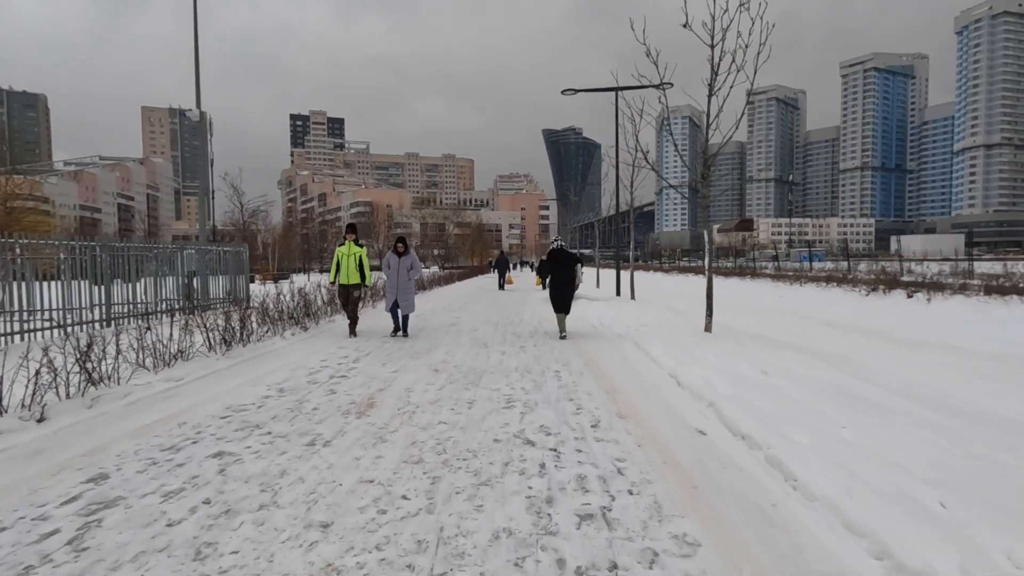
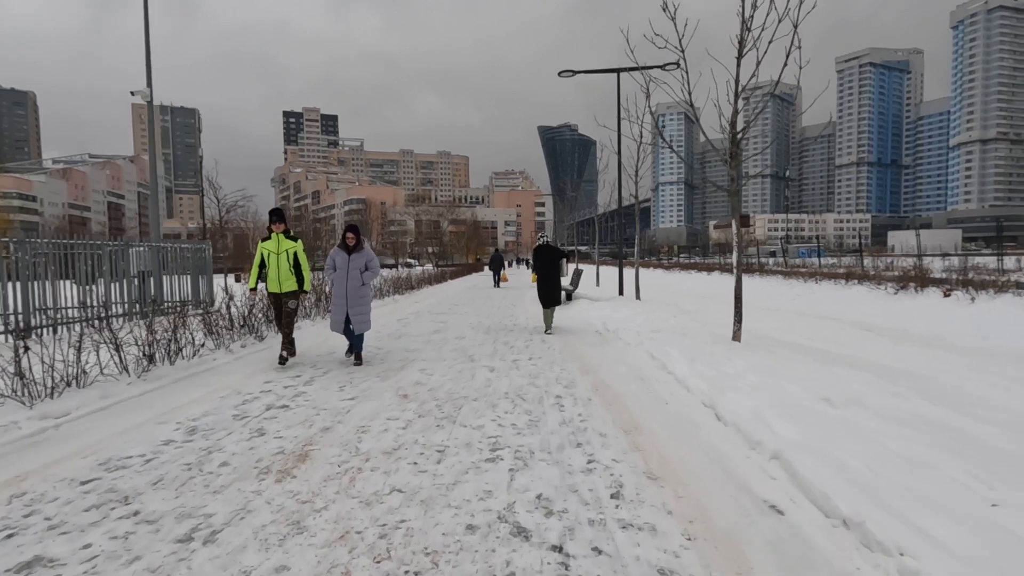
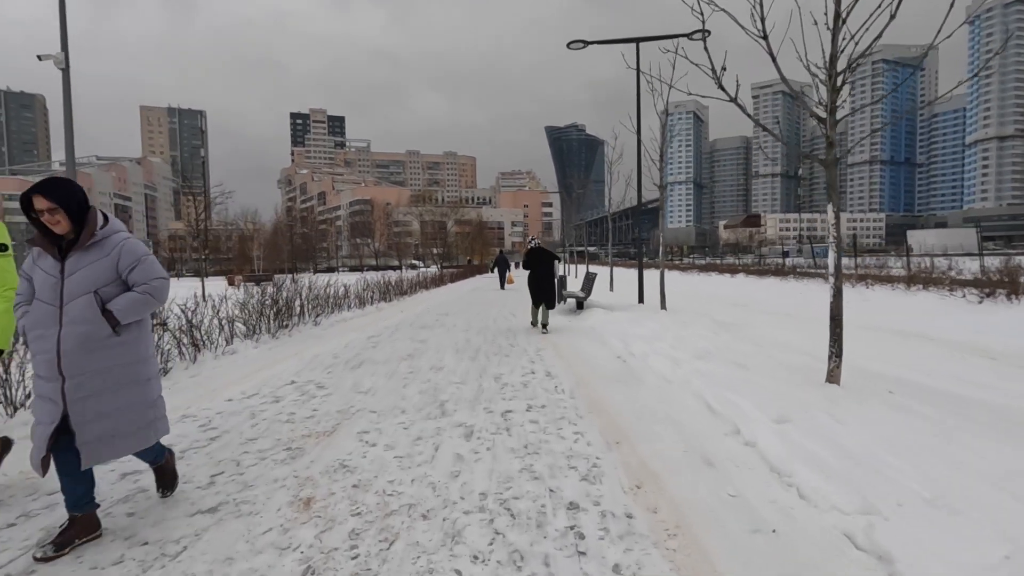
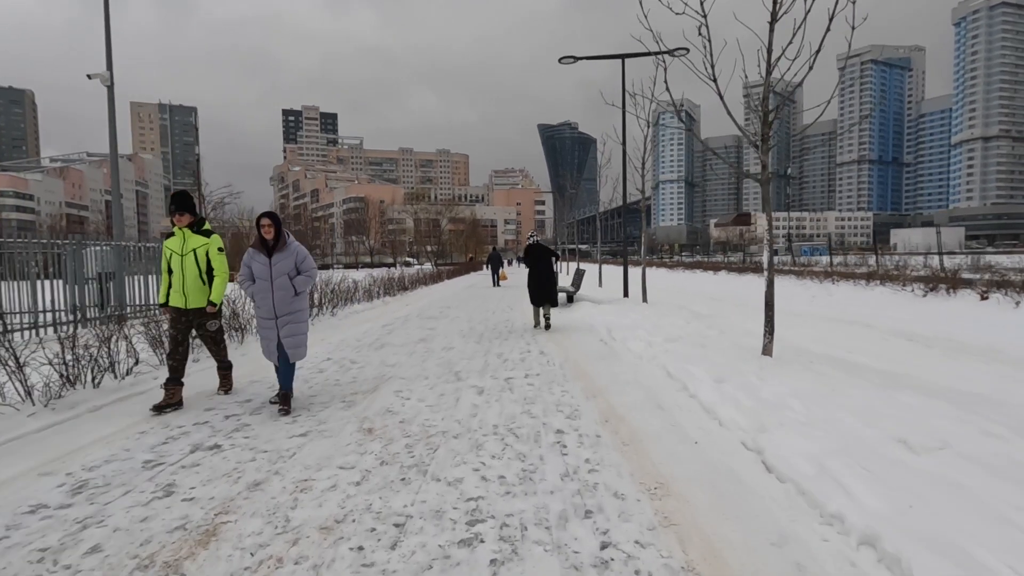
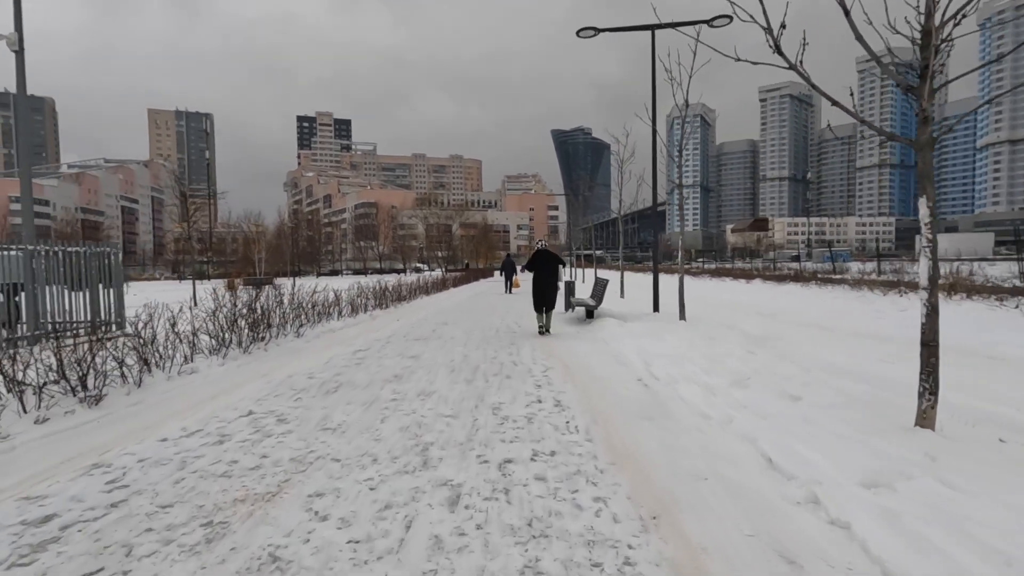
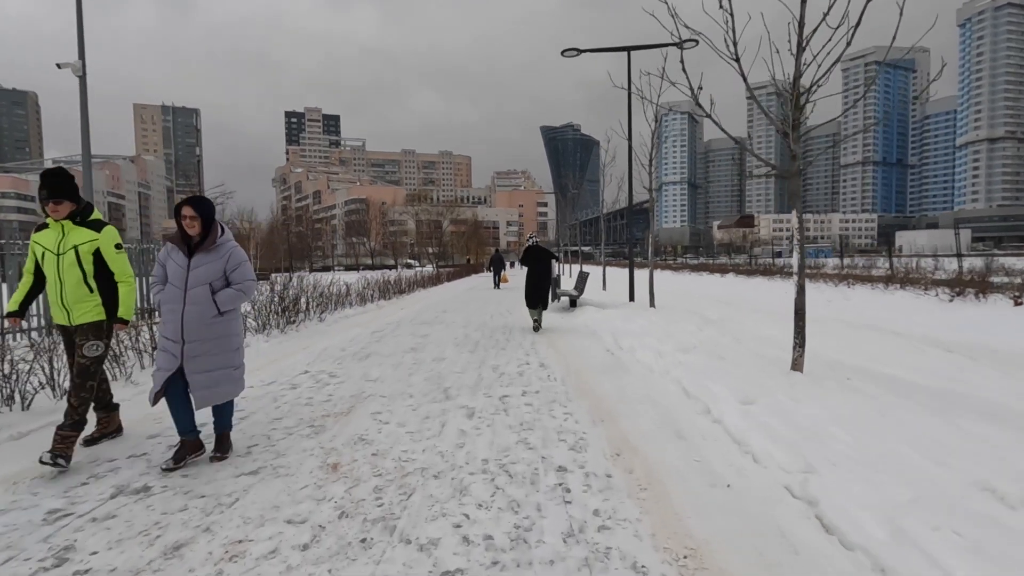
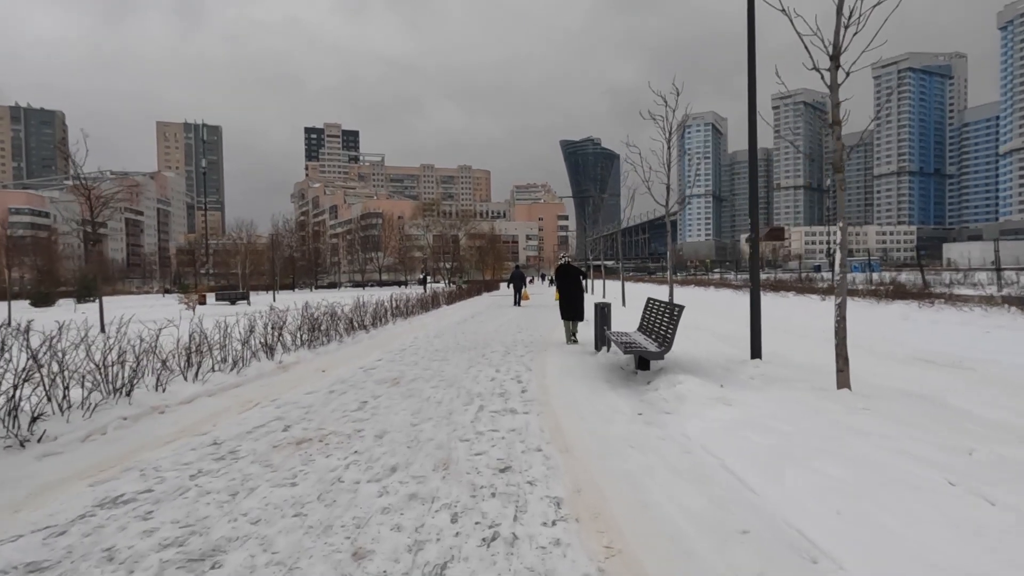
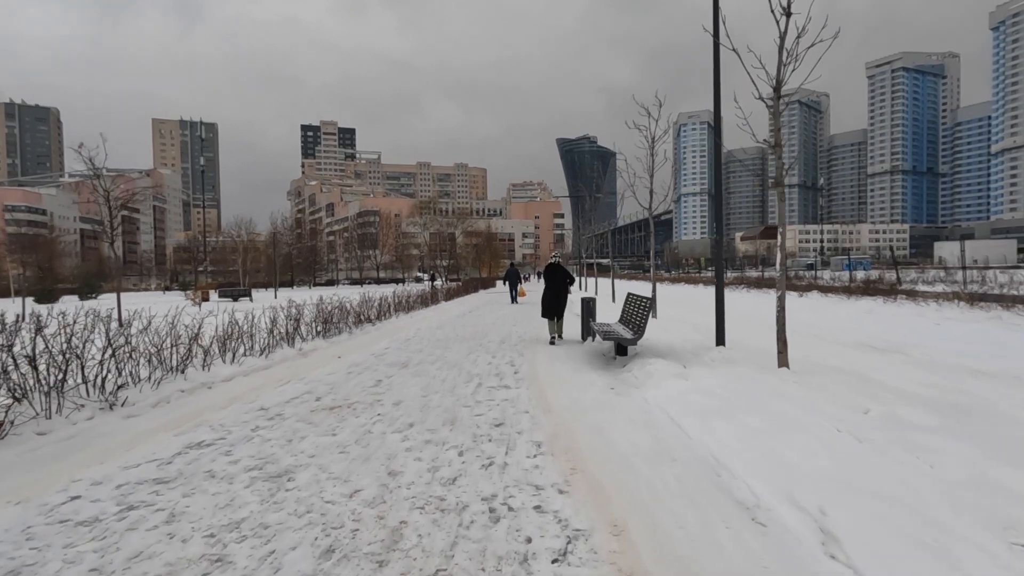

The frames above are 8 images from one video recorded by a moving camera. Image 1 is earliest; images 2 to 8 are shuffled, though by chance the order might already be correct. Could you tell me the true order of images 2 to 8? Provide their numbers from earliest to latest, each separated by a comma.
2, 4, 6, 3, 5, 8, 7
